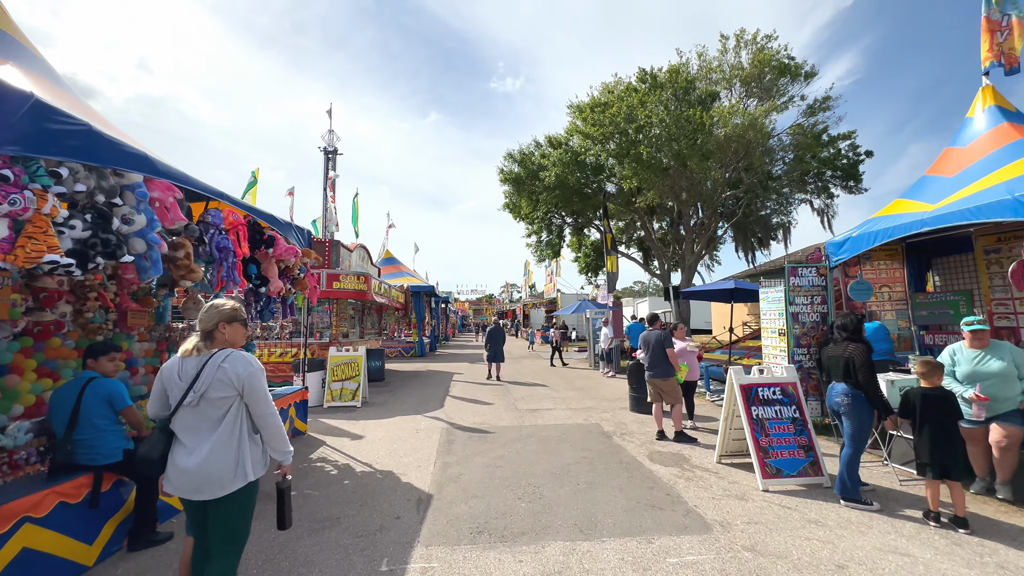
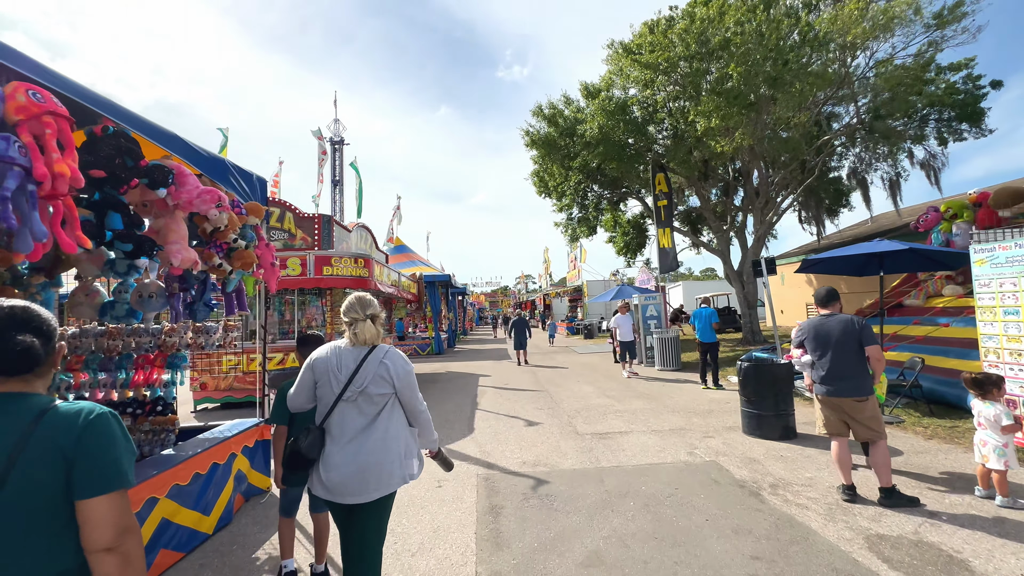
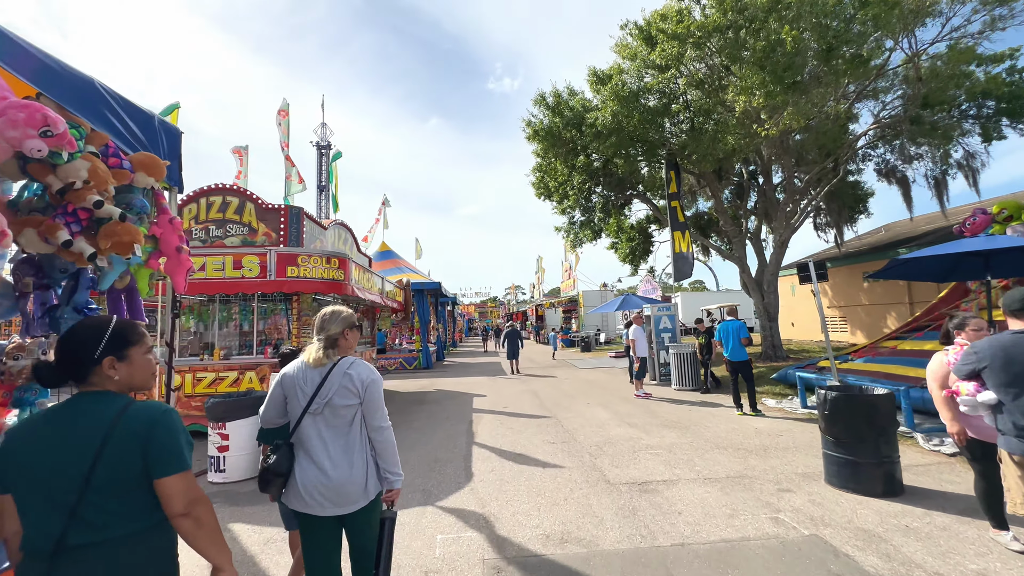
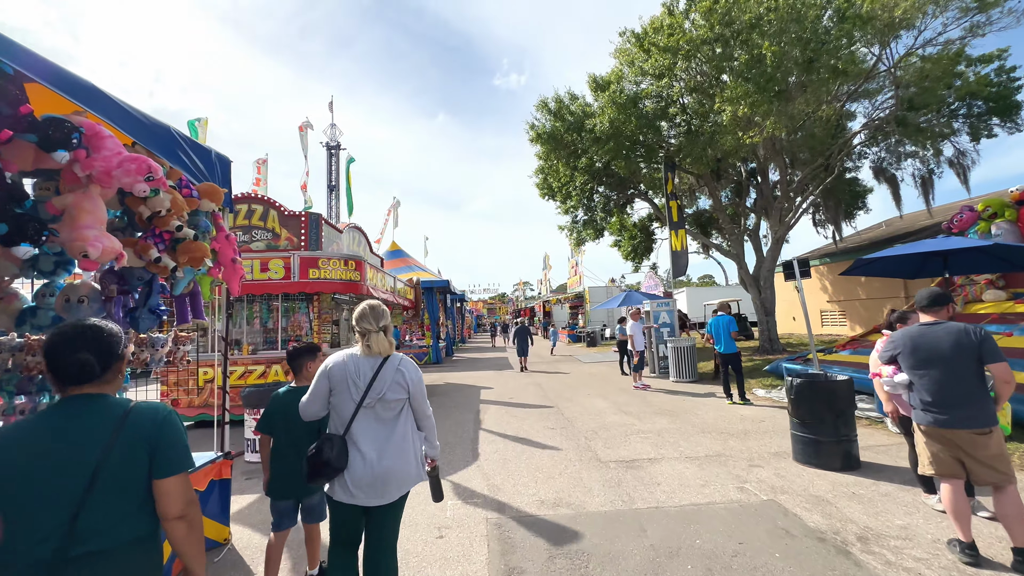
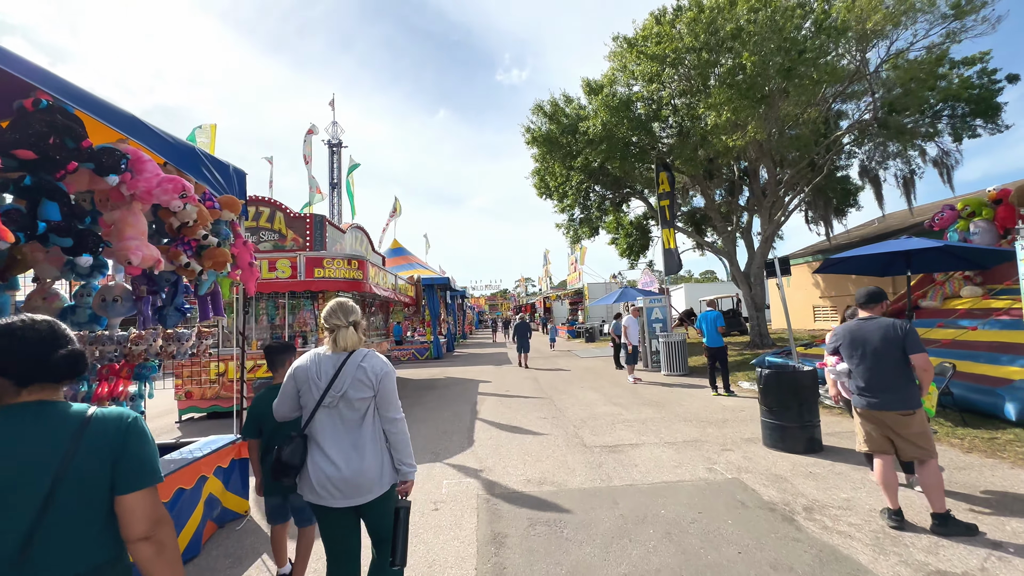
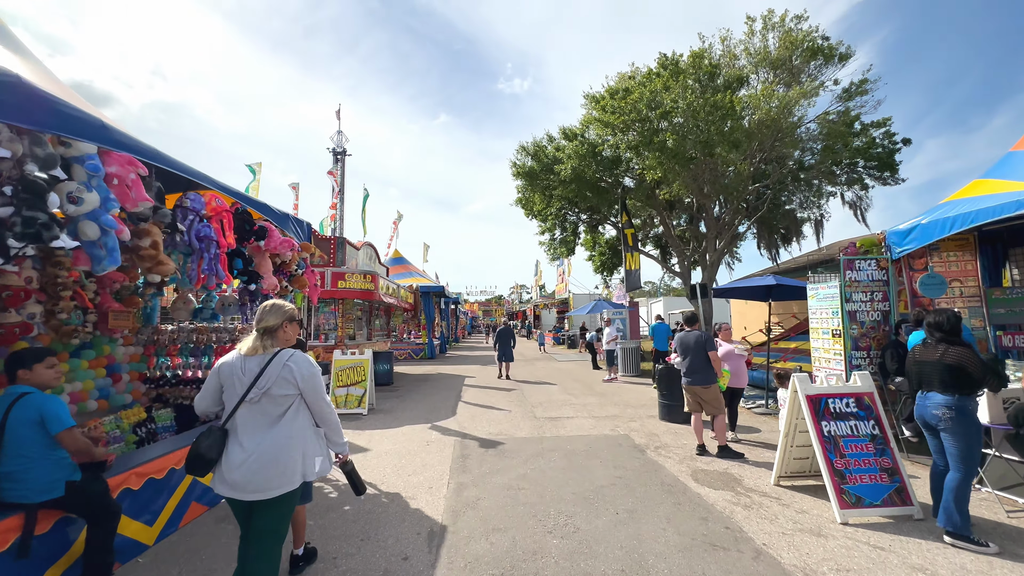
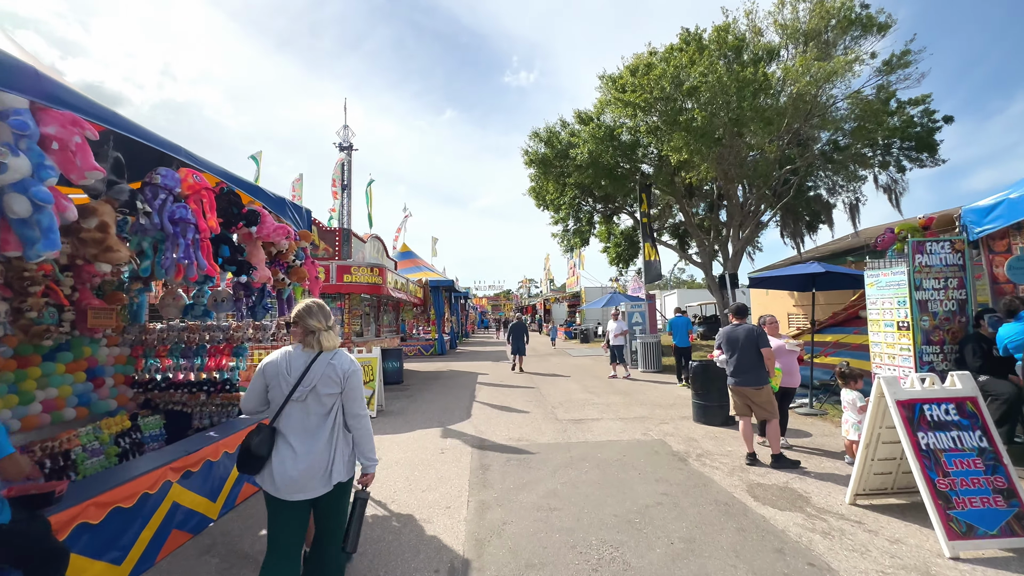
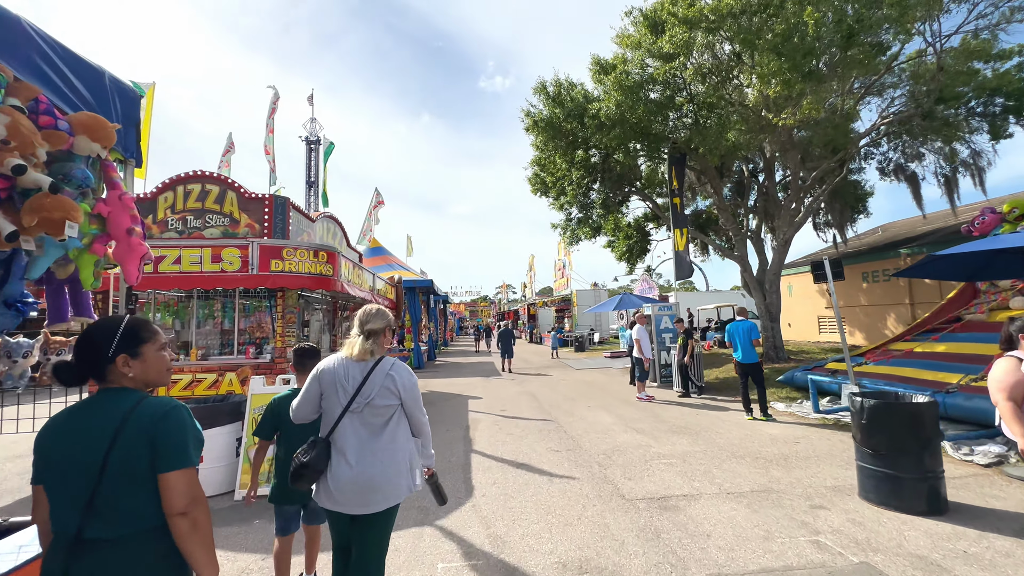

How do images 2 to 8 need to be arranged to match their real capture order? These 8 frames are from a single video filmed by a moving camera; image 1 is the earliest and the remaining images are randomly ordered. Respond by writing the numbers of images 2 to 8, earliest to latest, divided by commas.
6, 7, 2, 5, 4, 3, 8
